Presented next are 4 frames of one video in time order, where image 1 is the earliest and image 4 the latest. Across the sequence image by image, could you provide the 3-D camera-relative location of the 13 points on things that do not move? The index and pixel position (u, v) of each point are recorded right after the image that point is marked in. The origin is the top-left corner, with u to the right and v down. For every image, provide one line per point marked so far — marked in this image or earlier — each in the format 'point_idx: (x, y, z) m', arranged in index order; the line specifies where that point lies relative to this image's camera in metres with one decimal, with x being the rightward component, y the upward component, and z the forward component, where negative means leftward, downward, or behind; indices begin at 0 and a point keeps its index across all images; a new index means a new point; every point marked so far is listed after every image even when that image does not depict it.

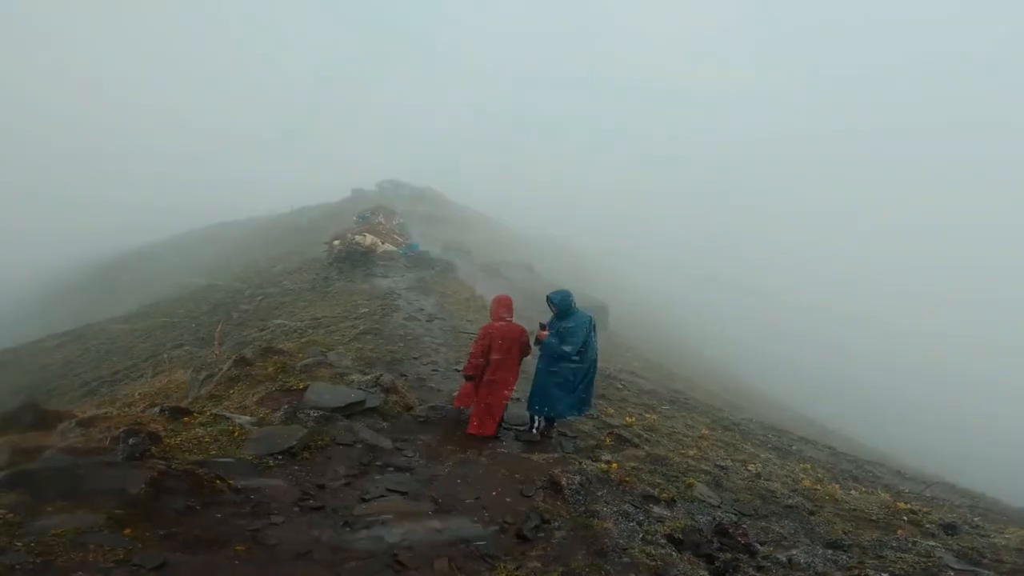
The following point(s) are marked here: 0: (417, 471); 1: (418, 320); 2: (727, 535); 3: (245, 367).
0: (-1.0, -2.0, +6.2) m
1: (-2.6, -0.8, +15.4) m
2: (+2.4, -2.7, +6.3) m
3: (-4.1, -1.1, +8.6) m
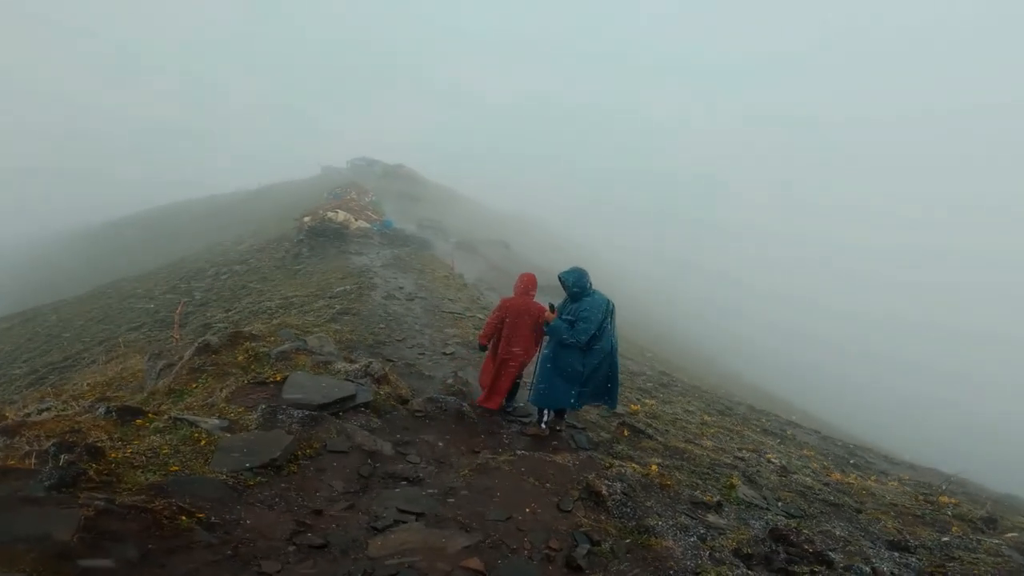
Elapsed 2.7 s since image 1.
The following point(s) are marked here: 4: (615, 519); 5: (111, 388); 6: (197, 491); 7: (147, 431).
0: (-0.7, -1.7, +5.1) m
1: (-2.8, -0.3, +14.2) m
2: (+2.6, -2.4, +5.5) m
3: (-3.9, -0.8, +7.4) m
4: (+0.9, -2.0, +5.0) m
5: (-5.7, -1.4, +8.2) m
6: (-2.2, -1.4, +4.1) m
7: (-3.2, -1.3, +5.1) m
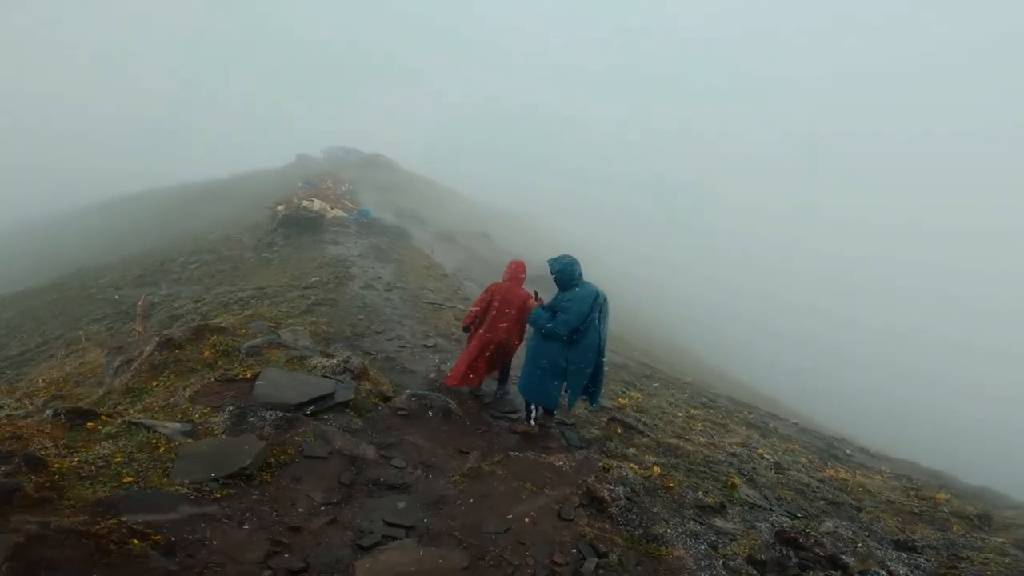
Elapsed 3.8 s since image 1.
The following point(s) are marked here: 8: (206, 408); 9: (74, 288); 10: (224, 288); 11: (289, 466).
0: (-0.7, -1.6, +4.7) m
1: (-3.2, 0.0, +13.7) m
2: (+2.6, -2.3, +5.2) m
3: (-4.0, -0.7, +6.8) m
4: (+0.9, -1.9, +4.6) m
5: (-5.8, -1.3, +7.6) m
6: (-2.2, -1.4, +3.6) m
7: (-3.2, -1.2, +4.5) m
8: (-2.8, -1.1, +5.2) m
9: (-13.5, 0.0, +17.7) m
10: (-7.2, 0.0, +14.5) m
11: (-1.7, -1.4, +4.5) m
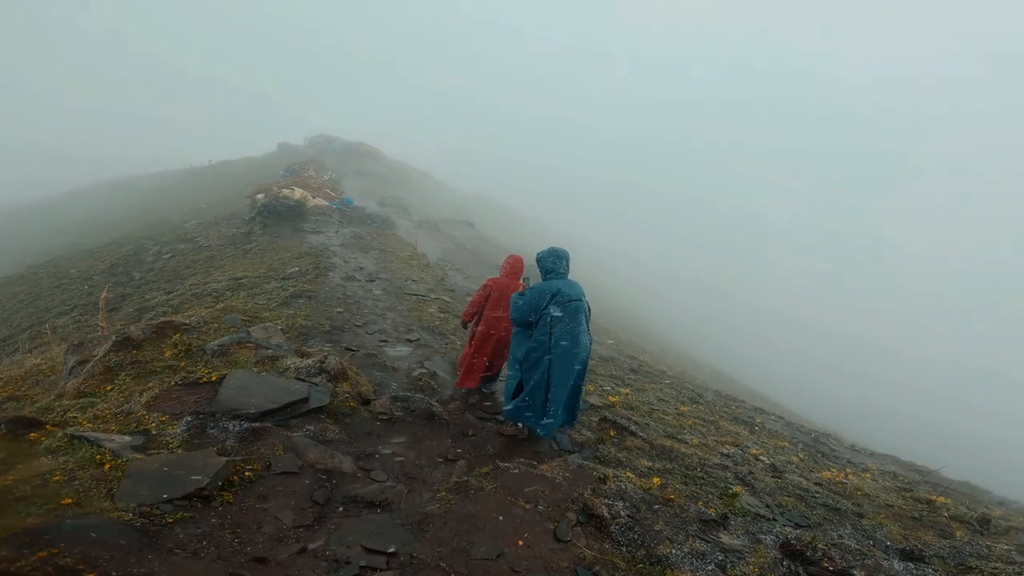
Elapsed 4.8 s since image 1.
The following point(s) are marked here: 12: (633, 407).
0: (-0.8, -1.6, +4.2) m
1: (-3.5, +0.1, +13.1) m
2: (+2.5, -2.3, +4.8) m
3: (-4.1, -0.6, +6.3) m
4: (+0.8, -1.9, +4.2) m
5: (-6.0, -1.2, +7.0) m
6: (-2.2, -1.3, +3.1) m
7: (-3.3, -1.1, +4.0) m
8: (-2.8, -1.1, +4.7) m
9: (-13.9, +0.3, +16.9) m
10: (-7.6, +0.2, +13.9) m
11: (-1.8, -1.4, +4.0) m
12: (+2.3, -2.2, +10.7) m
